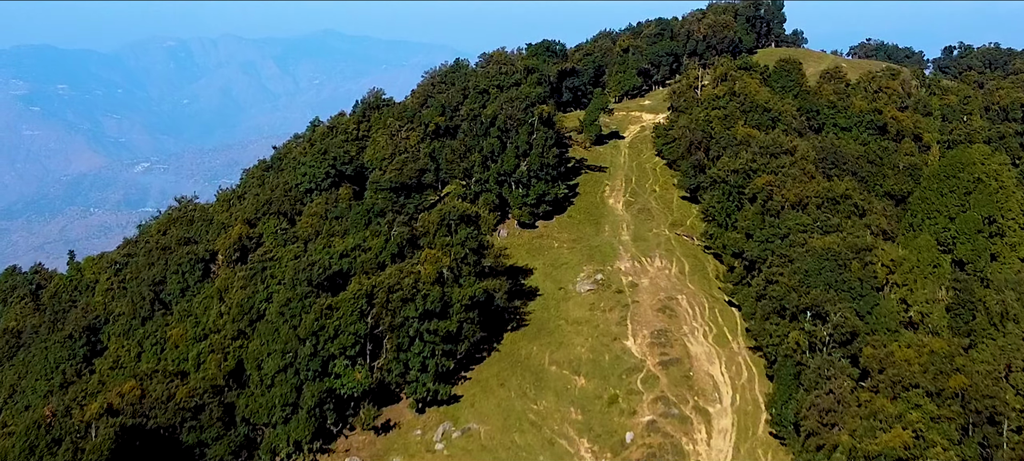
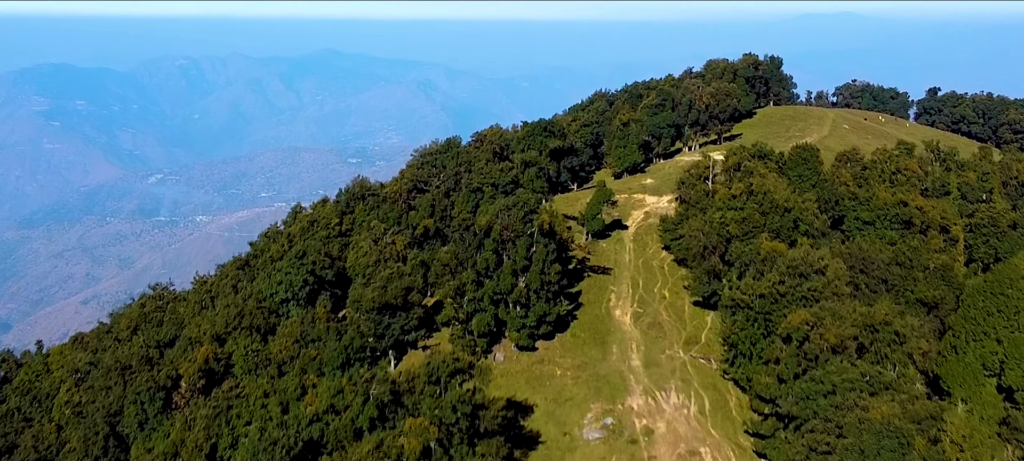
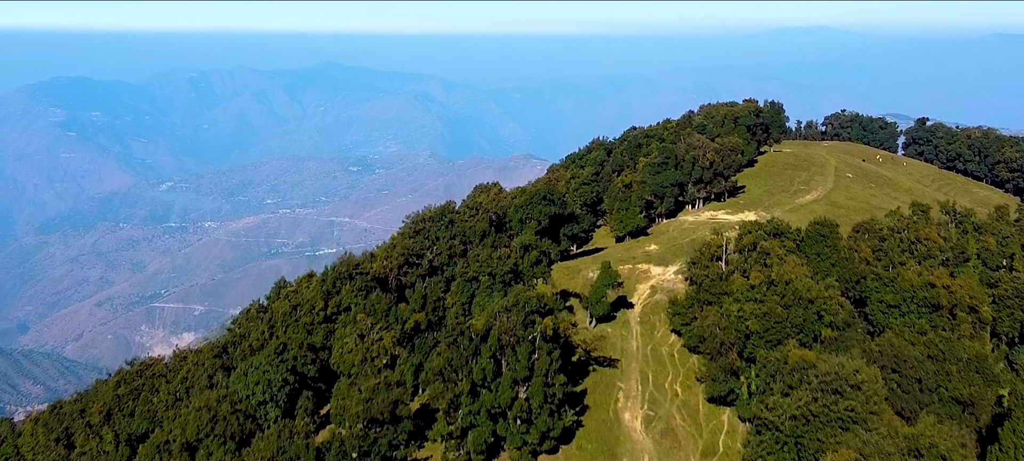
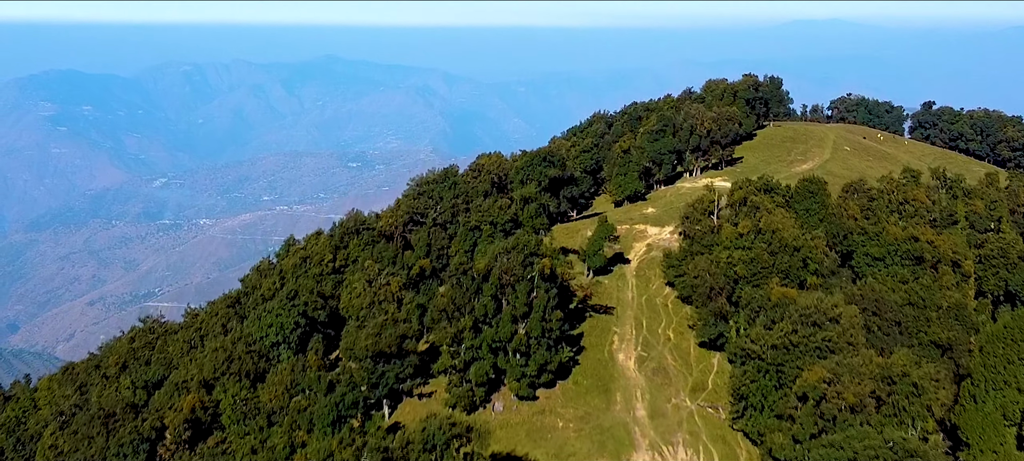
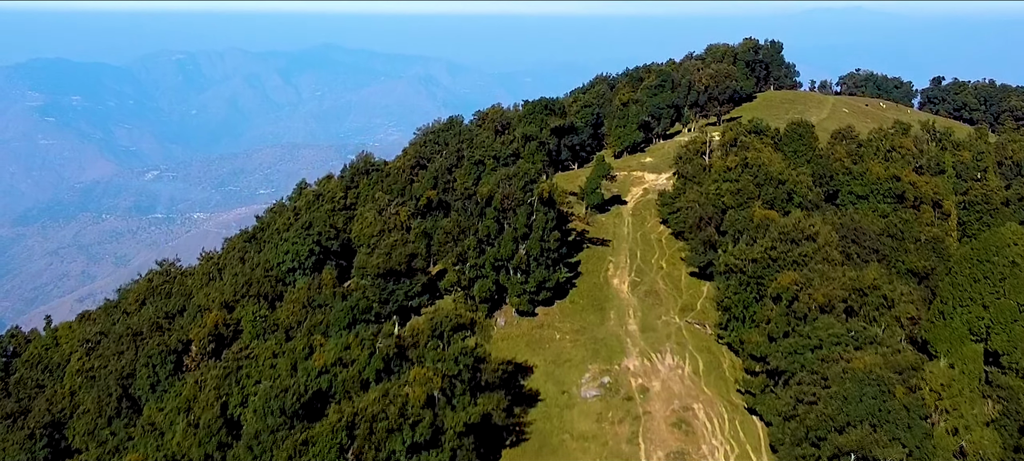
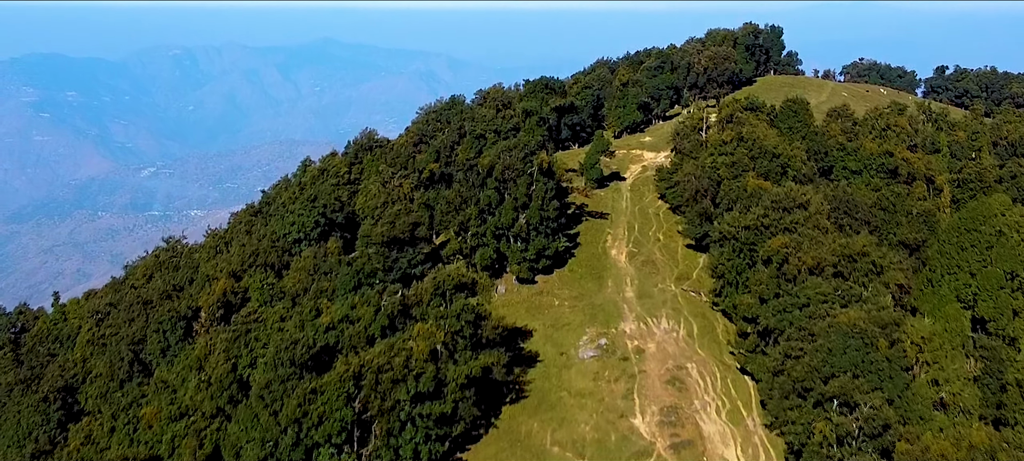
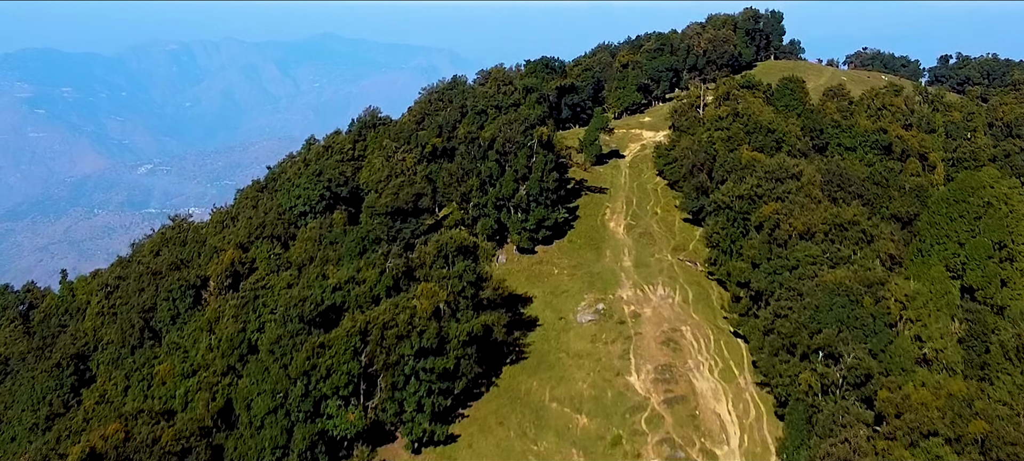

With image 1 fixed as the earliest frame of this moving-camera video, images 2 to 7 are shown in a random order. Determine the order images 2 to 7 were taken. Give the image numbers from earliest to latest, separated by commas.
7, 6, 5, 2, 4, 3
